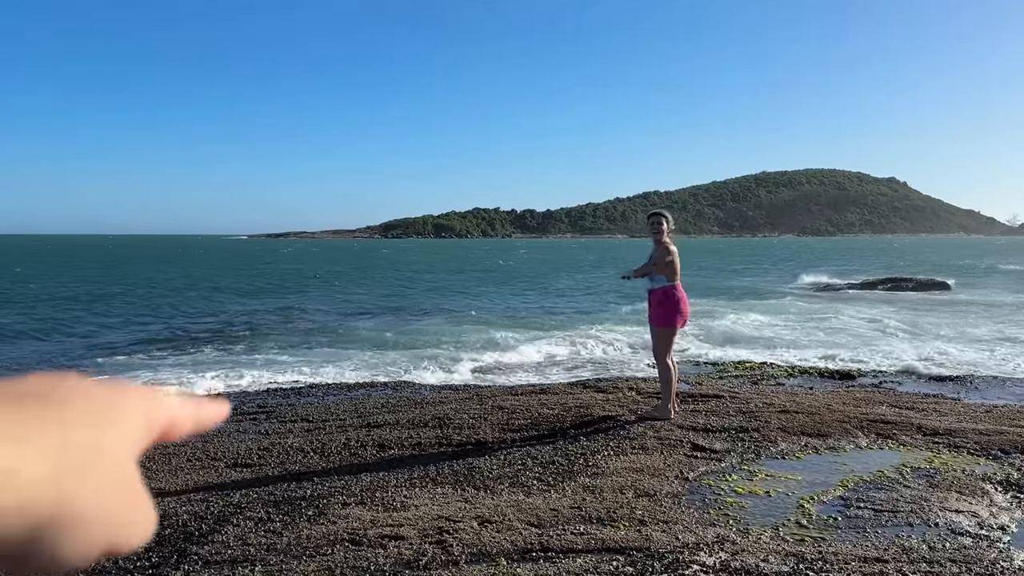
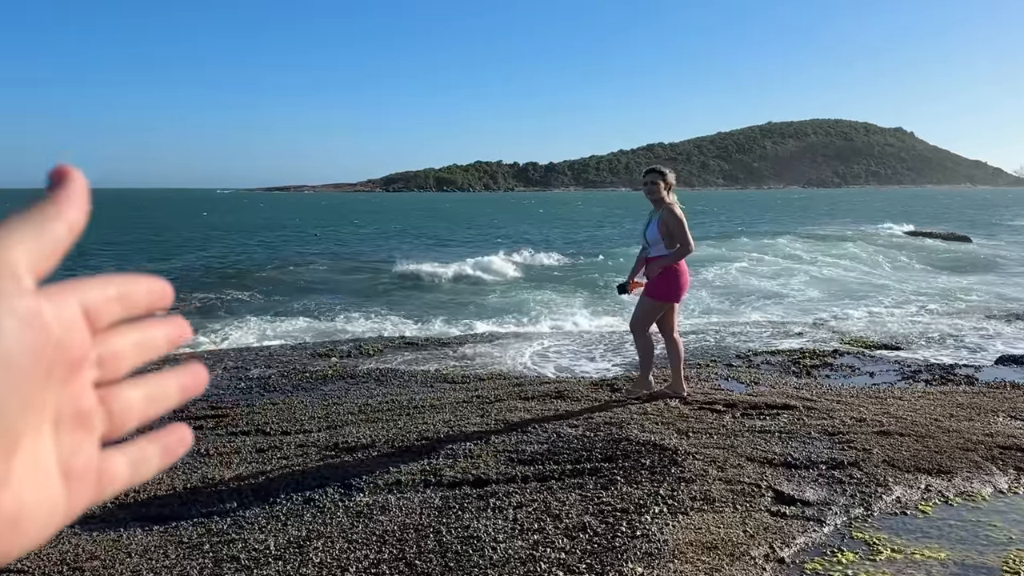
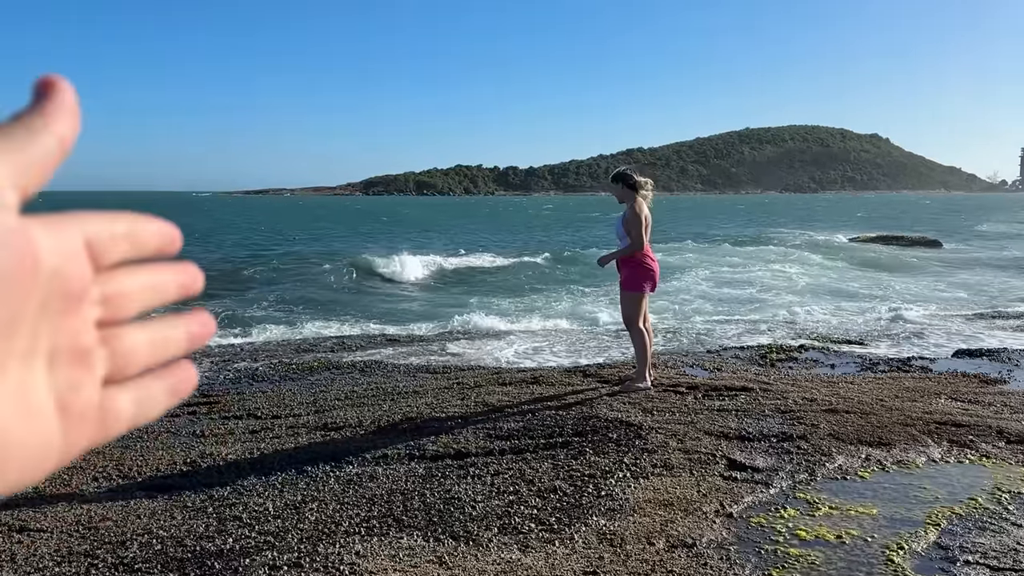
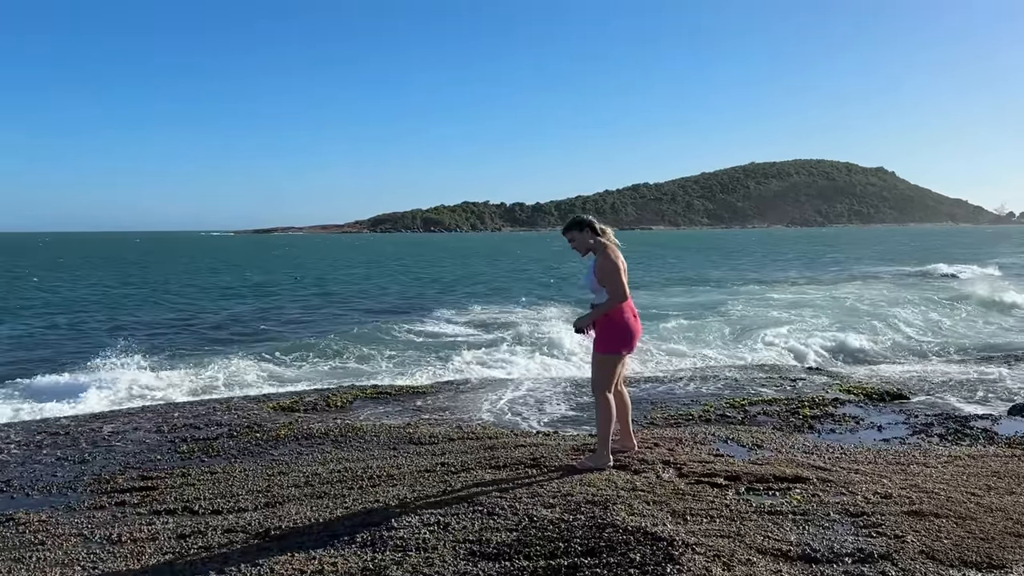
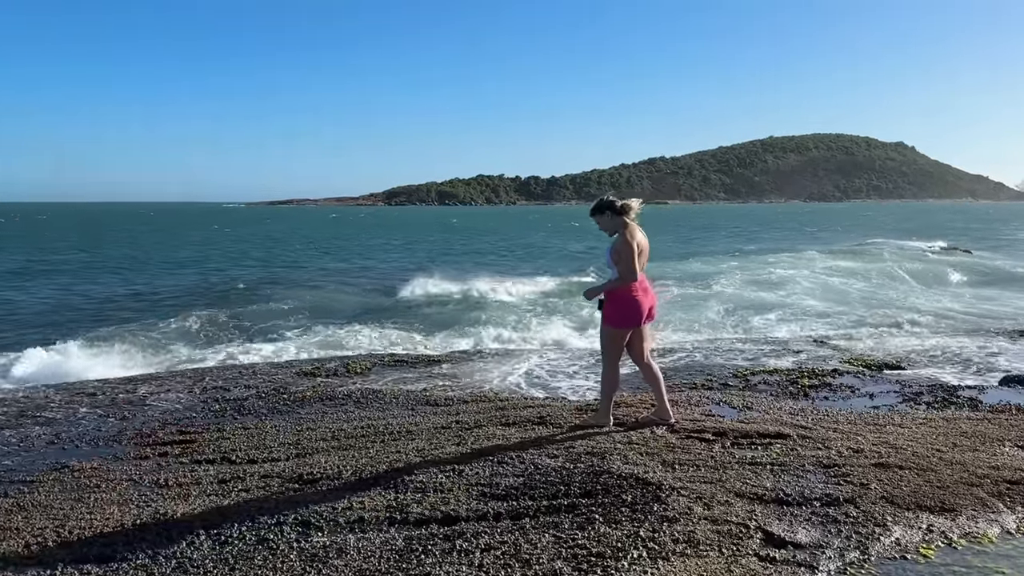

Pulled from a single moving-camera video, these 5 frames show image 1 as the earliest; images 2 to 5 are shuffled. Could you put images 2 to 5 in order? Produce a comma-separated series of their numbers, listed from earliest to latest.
3, 2, 5, 4
